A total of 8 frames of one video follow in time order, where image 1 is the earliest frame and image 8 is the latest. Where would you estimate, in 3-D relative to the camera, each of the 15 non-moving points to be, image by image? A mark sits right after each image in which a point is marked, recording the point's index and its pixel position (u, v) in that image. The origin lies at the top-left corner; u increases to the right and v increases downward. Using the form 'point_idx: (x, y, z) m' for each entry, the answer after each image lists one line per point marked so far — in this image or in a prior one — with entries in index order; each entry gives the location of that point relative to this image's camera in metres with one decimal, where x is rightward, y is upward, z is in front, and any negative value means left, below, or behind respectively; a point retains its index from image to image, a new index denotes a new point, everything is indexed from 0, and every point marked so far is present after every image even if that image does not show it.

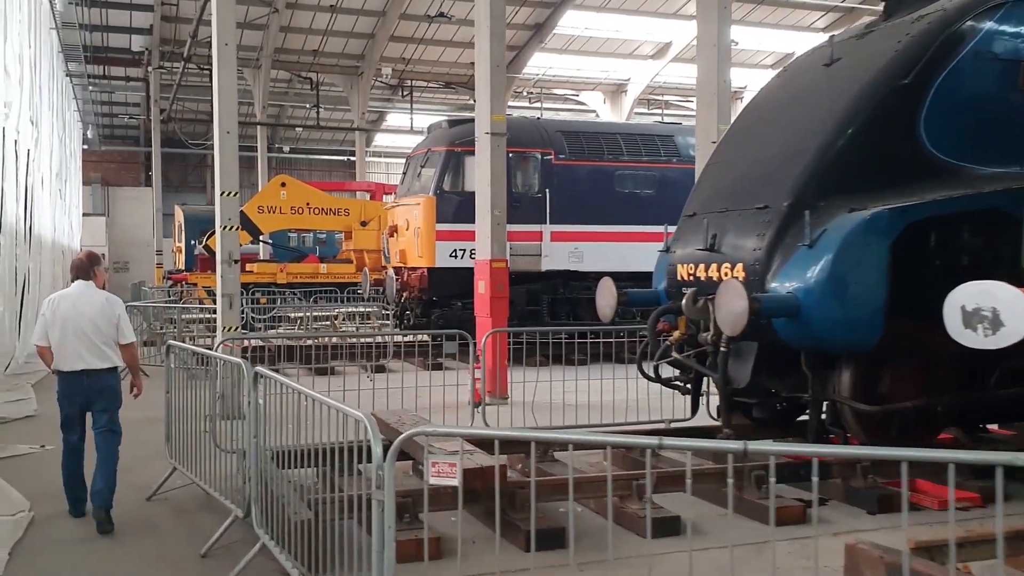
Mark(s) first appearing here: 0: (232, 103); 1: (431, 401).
0: (-2.5, +1.6, +8.8) m
1: (-0.8, -1.1, +9.9) m
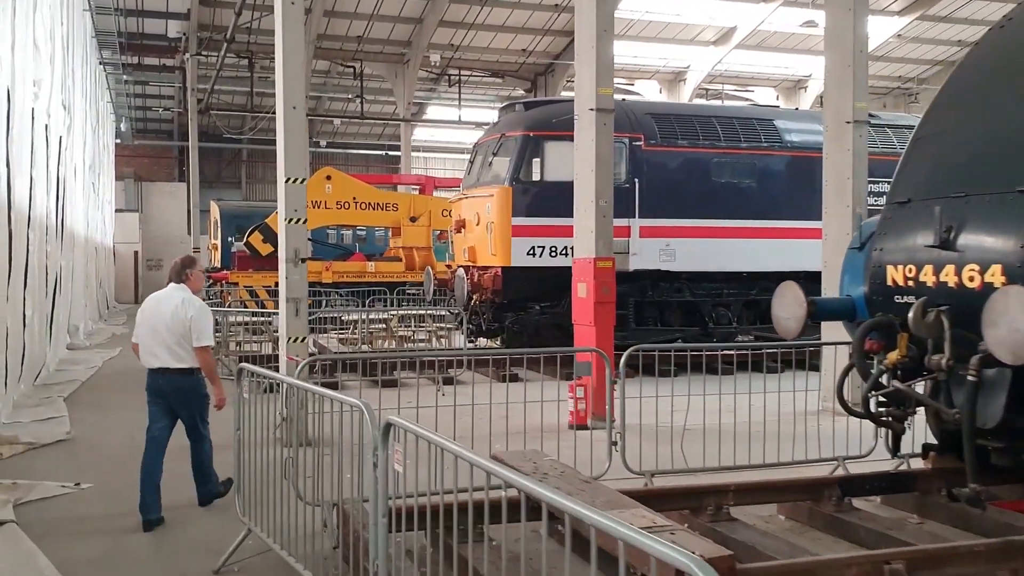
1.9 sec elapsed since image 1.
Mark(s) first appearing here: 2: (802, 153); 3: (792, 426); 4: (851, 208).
0: (-1.6, +1.6, +7.4) m
1: (+0.1, -1.1, +8.5) m
2: (+3.6, +1.7, +12.5) m
3: (+2.3, -1.1, +8.4) m
4: (+3.0, +0.7, +9.0) m
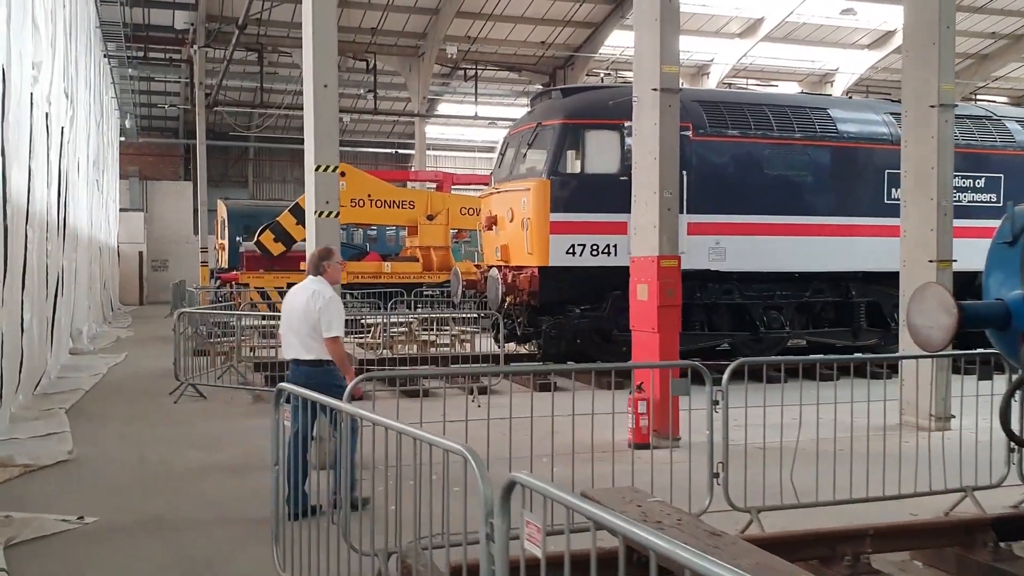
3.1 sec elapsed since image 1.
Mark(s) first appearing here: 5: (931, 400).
0: (-1.2, +1.6, +6.6) m
1: (+0.5, -1.1, +7.7) m
2: (+4.0, +1.6, +11.6) m
3: (+2.7, -1.2, +7.5) m
4: (+3.4, +0.7, +8.1) m
5: (+3.3, -0.9, +8.0) m
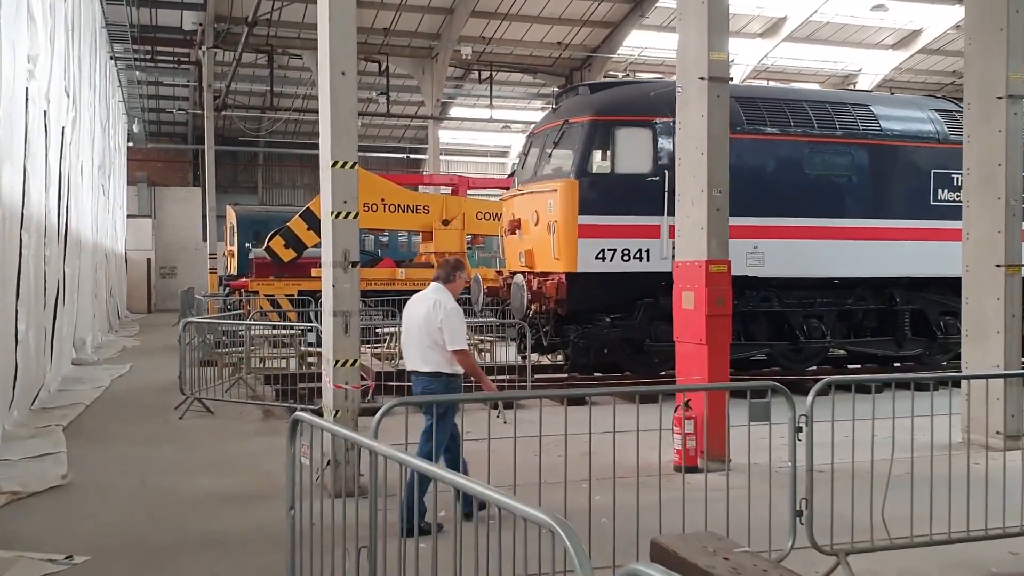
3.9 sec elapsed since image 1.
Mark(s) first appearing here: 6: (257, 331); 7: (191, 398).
0: (-1.0, +1.5, +6.0) m
1: (+0.7, -1.2, +7.0) m
2: (+4.2, +1.6, +11.0) m
3: (+2.9, -1.2, +6.8) m
4: (+3.6, +0.7, +7.5) m
5: (+3.6, -0.9, +7.4) m
6: (-2.8, -0.5, +11.2) m
7: (-3.1, -1.1, +9.6) m
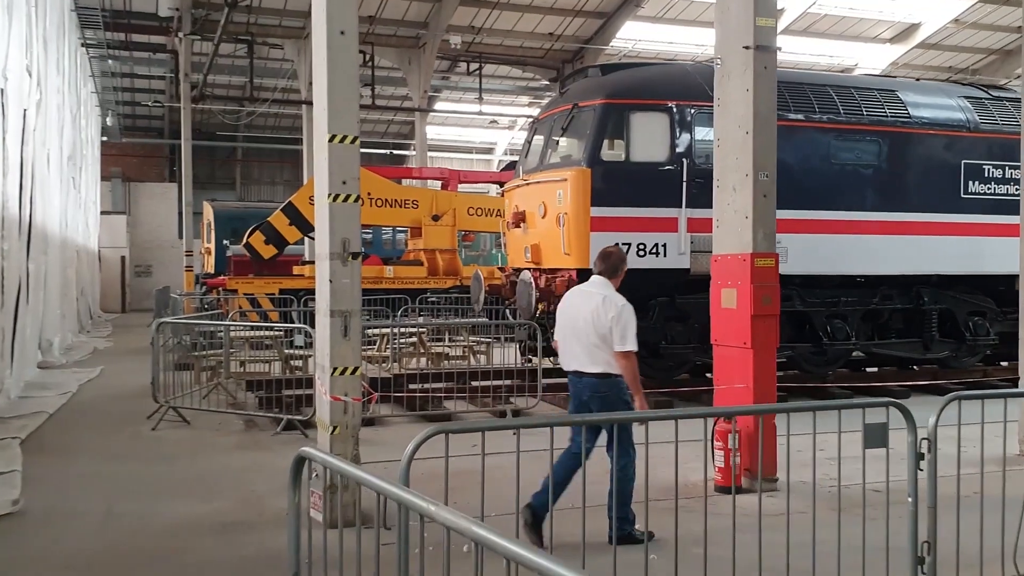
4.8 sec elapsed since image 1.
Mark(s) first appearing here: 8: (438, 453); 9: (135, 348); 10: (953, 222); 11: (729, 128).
0: (-0.9, +1.5, +5.2) m
1: (+0.8, -1.2, +6.2) m
2: (+4.3, +1.6, +10.3) m
3: (+3.0, -1.2, +6.1) m
4: (+3.7, +0.7, +6.8) m
5: (+3.7, -0.9, +6.7) m
6: (-2.8, -0.5, +10.3) m
7: (-3.0, -1.0, +8.8) m
8: (-0.5, -1.2, +7.0) m
9: (-6.2, -1.0, +16.5) m
10: (+4.5, +0.7, +10.3) m
11: (+1.3, +1.0, +6.0) m
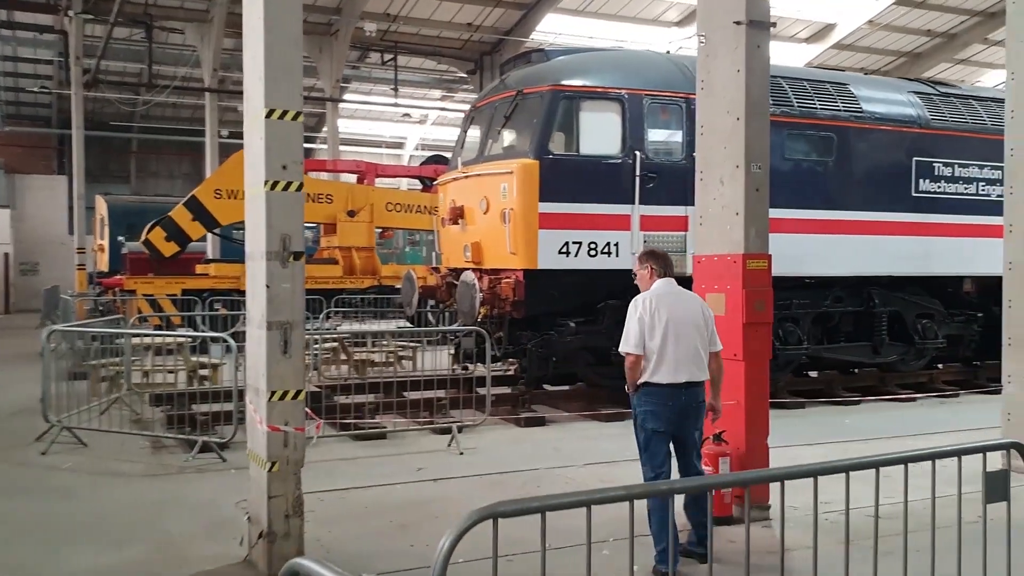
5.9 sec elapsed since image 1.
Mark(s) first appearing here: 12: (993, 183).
0: (-1.0, +1.5, +4.3) m
1: (+0.6, -1.2, +5.5) m
2: (+3.6, +1.6, +9.9) m
3: (+2.8, -1.2, +5.6) m
4: (+3.5, +0.7, +6.3) m
5: (+3.4, -1.0, +6.2) m
6: (-3.4, -0.5, +9.2) m
7: (-3.5, -1.1, +7.7) m
8: (-0.8, -1.2, +6.2) m
9: (-7.4, -1.0, +15.0) m
10: (+3.9, +0.7, +10.0) m
11: (+1.1, +0.9, +5.4) m
12: (+5.0, +1.1, +10.5) m
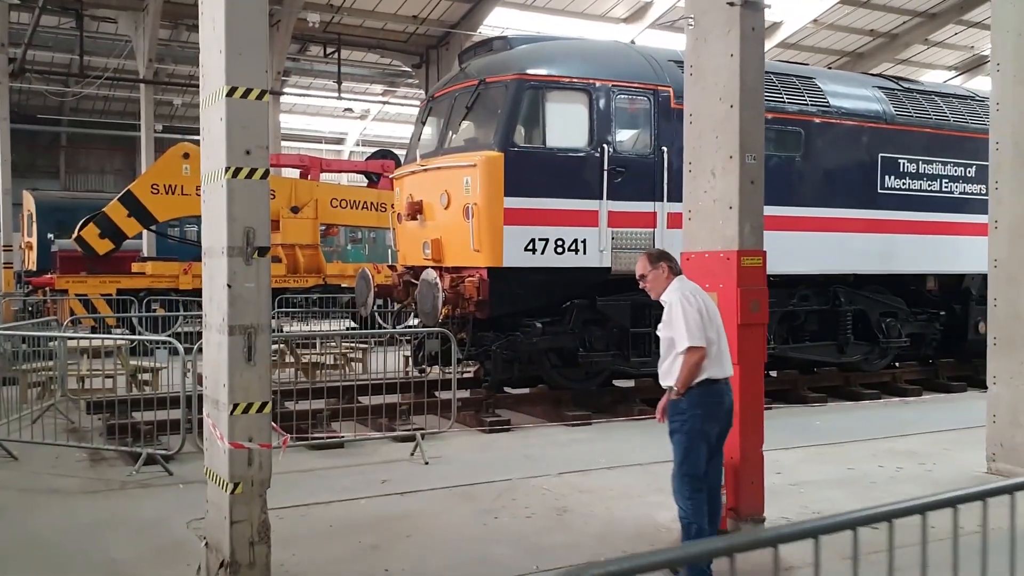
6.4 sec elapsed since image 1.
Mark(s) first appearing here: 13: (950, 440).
0: (-1.0, +1.5, +3.8) m
1: (+0.5, -1.2, +5.2) m
2: (+3.2, +1.6, +9.7) m
3: (+2.7, -1.2, +5.4) m
4: (+3.3, +0.7, +6.1) m
5: (+3.2, -0.9, +6.1) m
6: (-3.8, -0.5, +8.6) m
7: (-3.7, -1.1, +7.1) m
8: (-1.0, -1.2, +5.8) m
9: (-8.0, -1.0, +14.2) m
10: (+3.5, +0.7, +9.8) m
11: (+1.0, +0.9, +5.1) m
12: (+4.6, +1.1, +10.4) m
13: (+3.3, -1.2, +7.7) m
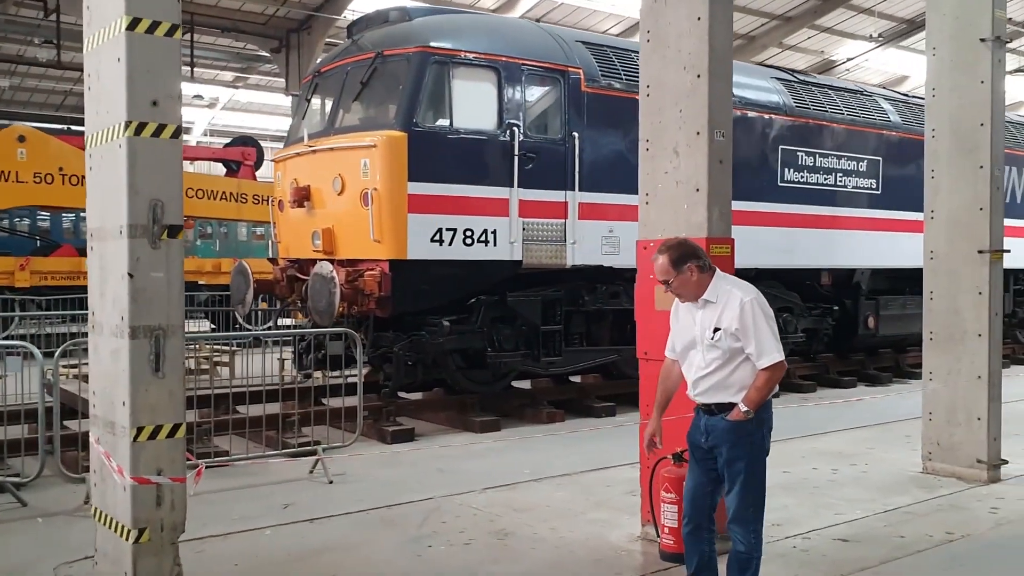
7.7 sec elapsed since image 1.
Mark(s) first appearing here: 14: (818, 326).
0: (-1.1, +1.5, +3.0) m
1: (+0.2, -1.2, +4.6) m
2: (+2.2, +1.6, +9.4) m
3: (+2.3, -1.2, +5.1) m
4: (+2.8, +0.7, +5.9) m
5: (+2.8, -0.9, +5.8) m
6: (-4.5, -0.4, +7.3) m
7: (-4.3, -1.0, +5.8) m
8: (-1.3, -1.1, +4.9) m
9: (-9.6, -1.0, +12.2) m
10: (+2.5, +0.7, +9.6) m
11: (+0.7, +1.0, +4.5) m
12: (+3.5, +1.2, +10.4) m
13: (+2.6, -1.1, +7.5) m
14: (+3.2, -0.4, +10.5) m
